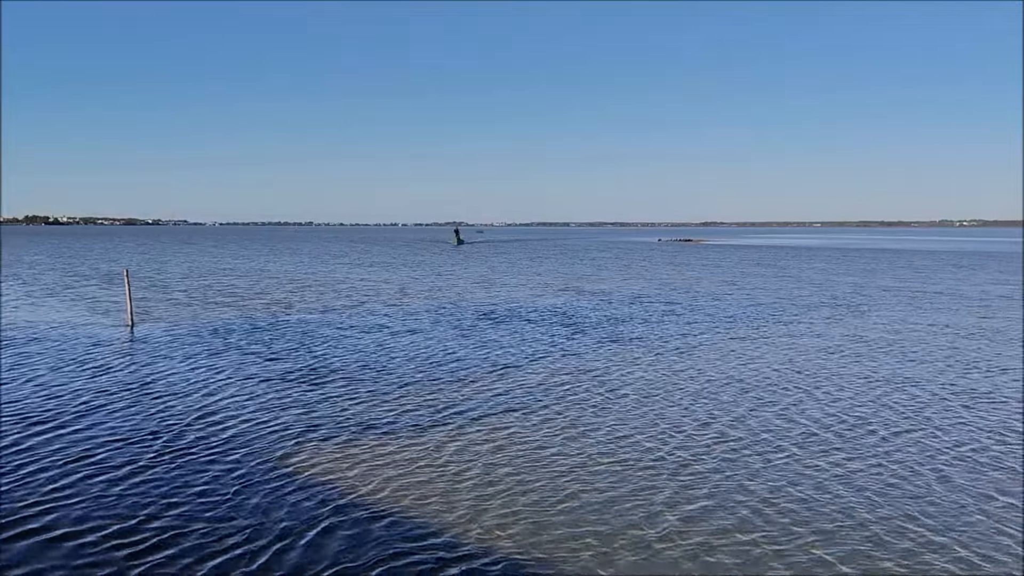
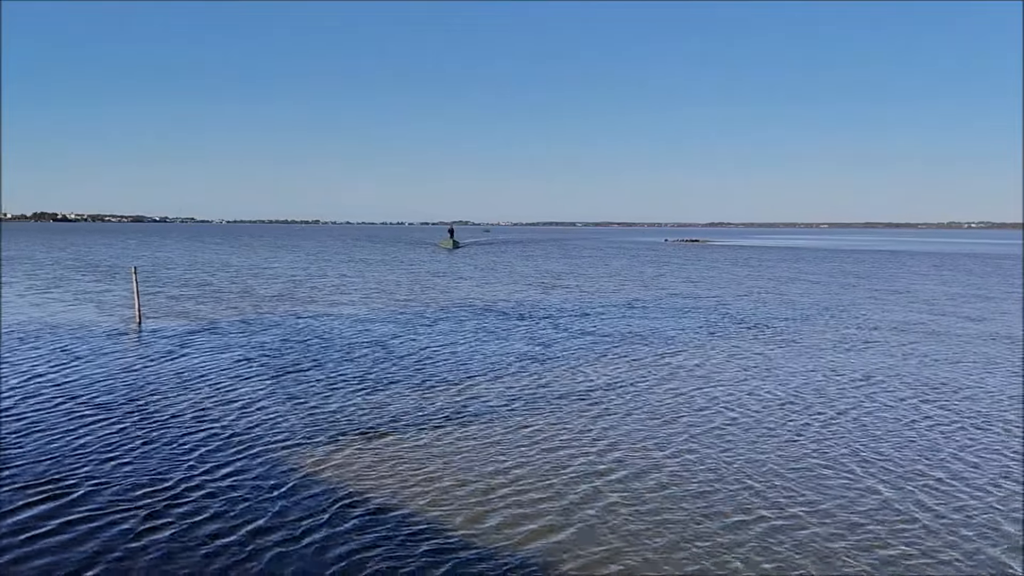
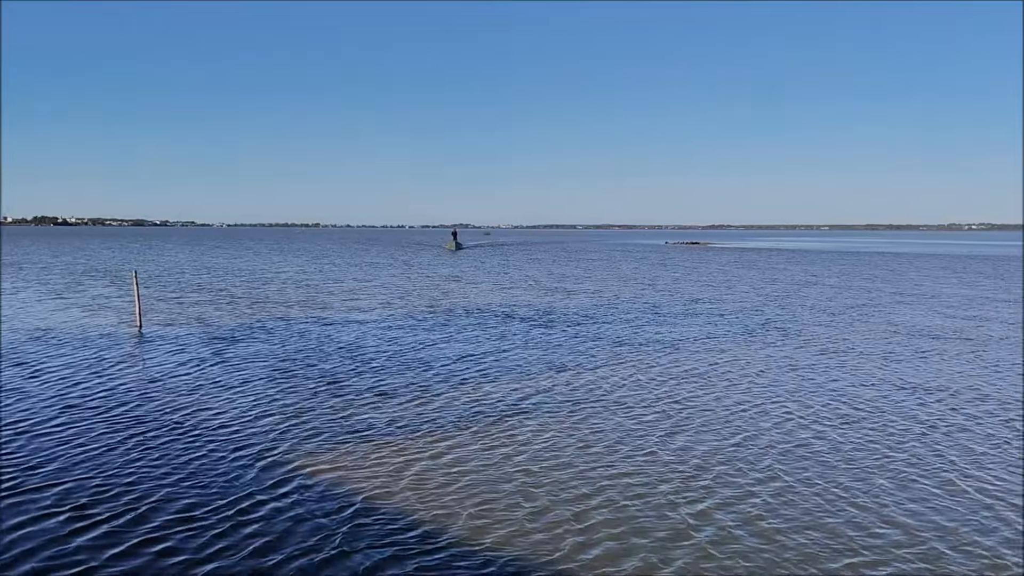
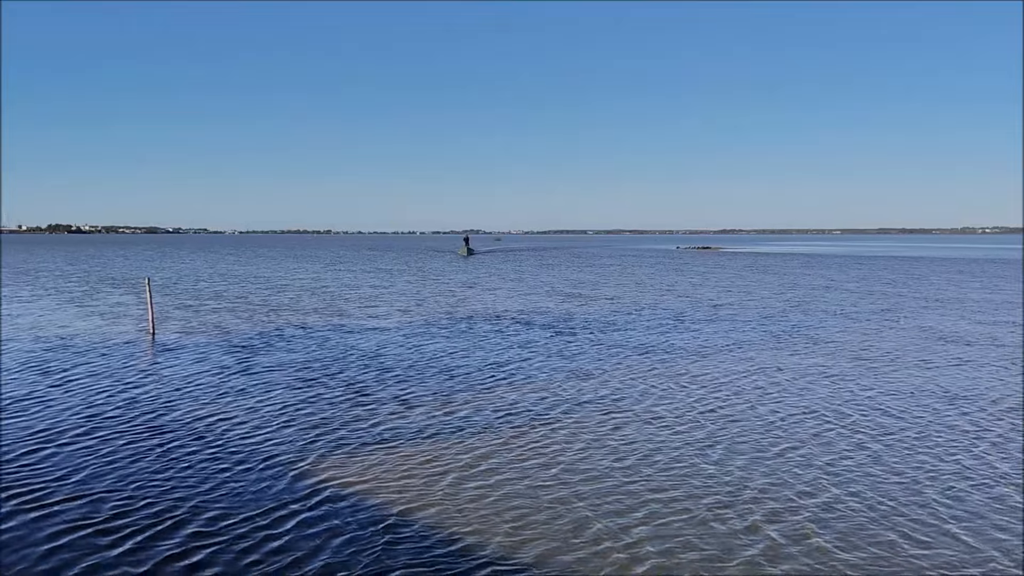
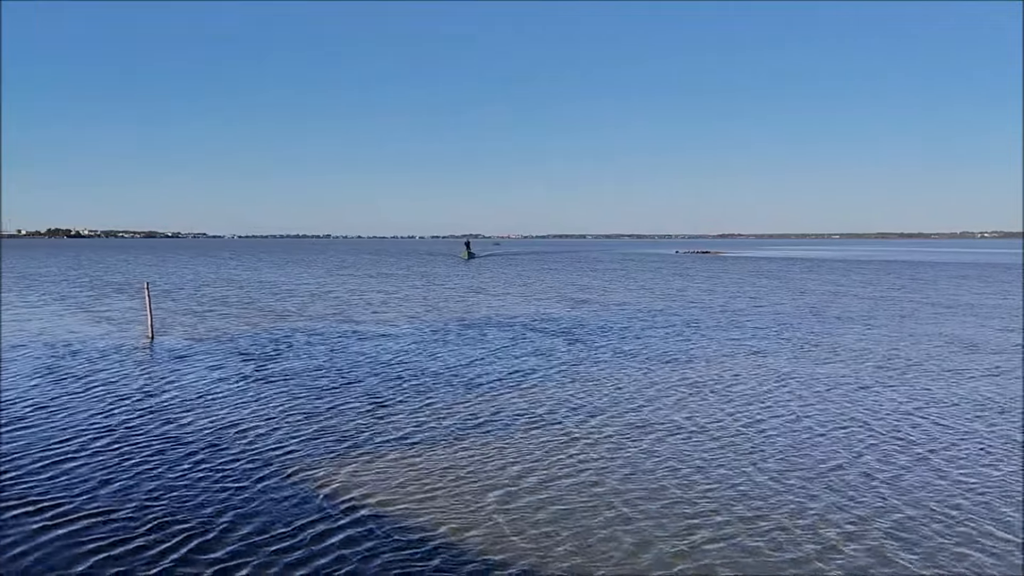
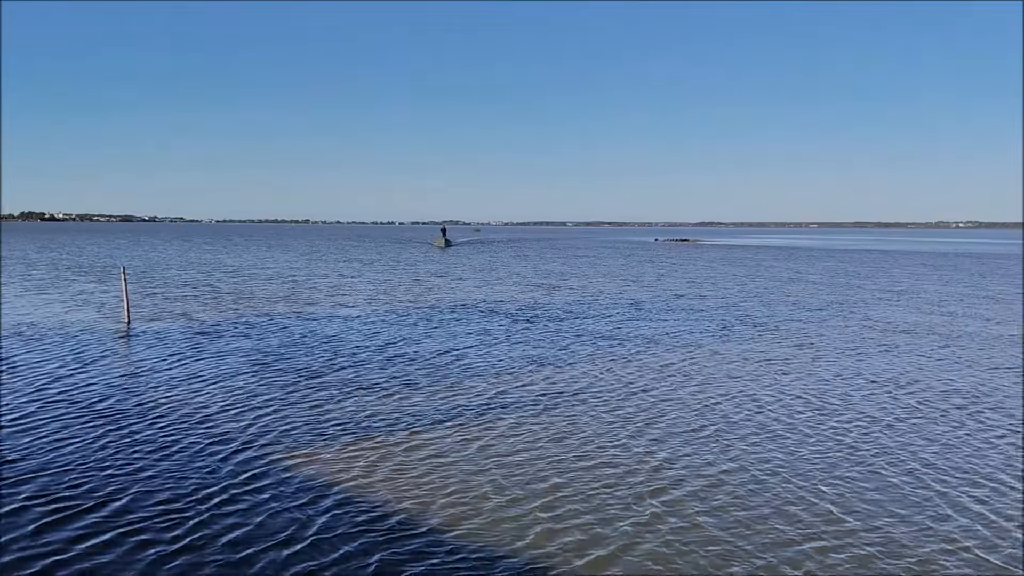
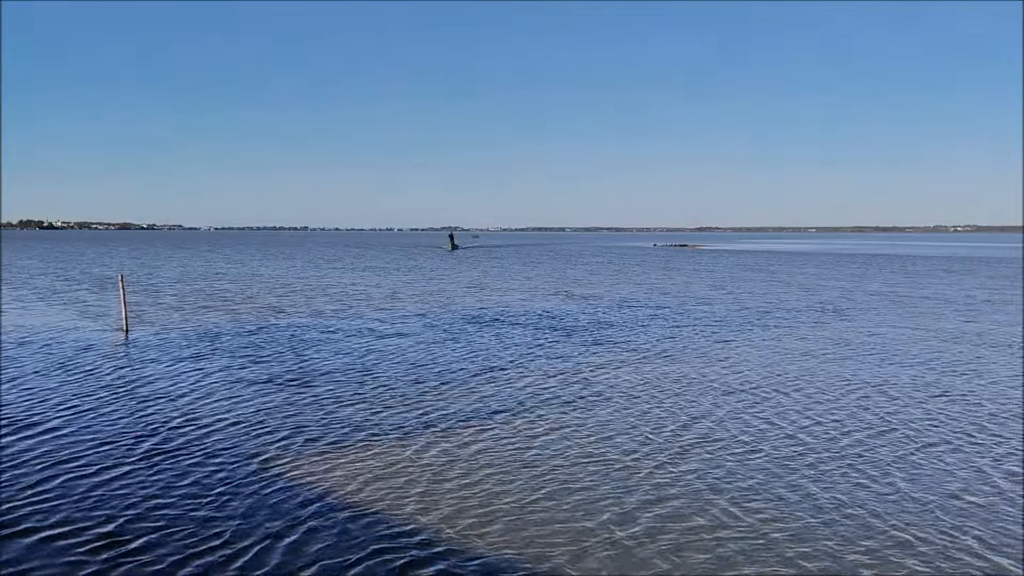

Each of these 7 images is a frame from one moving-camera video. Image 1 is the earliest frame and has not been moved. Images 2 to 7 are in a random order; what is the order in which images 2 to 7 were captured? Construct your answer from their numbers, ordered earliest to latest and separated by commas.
7, 5, 4, 3, 6, 2
